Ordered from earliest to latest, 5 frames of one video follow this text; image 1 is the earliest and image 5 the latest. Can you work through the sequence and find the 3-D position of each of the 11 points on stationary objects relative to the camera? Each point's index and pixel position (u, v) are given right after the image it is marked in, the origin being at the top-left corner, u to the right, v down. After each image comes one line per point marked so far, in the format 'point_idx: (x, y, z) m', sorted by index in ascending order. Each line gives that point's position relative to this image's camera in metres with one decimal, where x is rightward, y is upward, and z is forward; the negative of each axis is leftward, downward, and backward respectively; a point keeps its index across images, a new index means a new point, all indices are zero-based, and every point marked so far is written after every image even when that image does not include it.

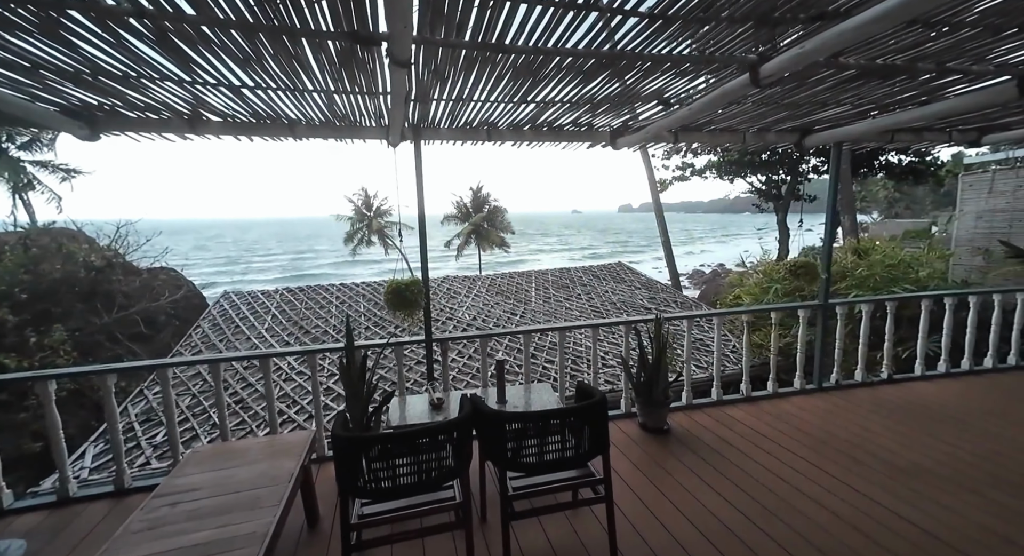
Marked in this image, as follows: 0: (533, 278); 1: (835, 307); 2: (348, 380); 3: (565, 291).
0: (+0.4, 0.0, +8.5) m
1: (+2.5, -0.2, +3.5) m
2: (-0.8, -0.5, +2.1) m
3: (+0.9, -0.3, +8.0) m
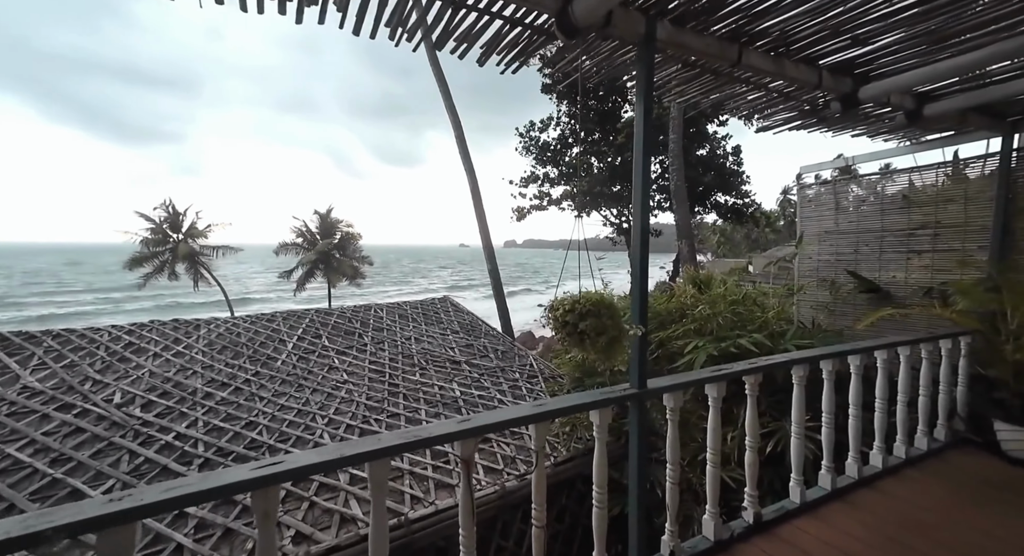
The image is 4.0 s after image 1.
0: (-2.7, -0.6, +6.0) m
1: (+0.6, -0.4, +1.7) m
2: (-2.2, -0.6, -0.4) m
3: (-2.1, -0.8, +5.7) m
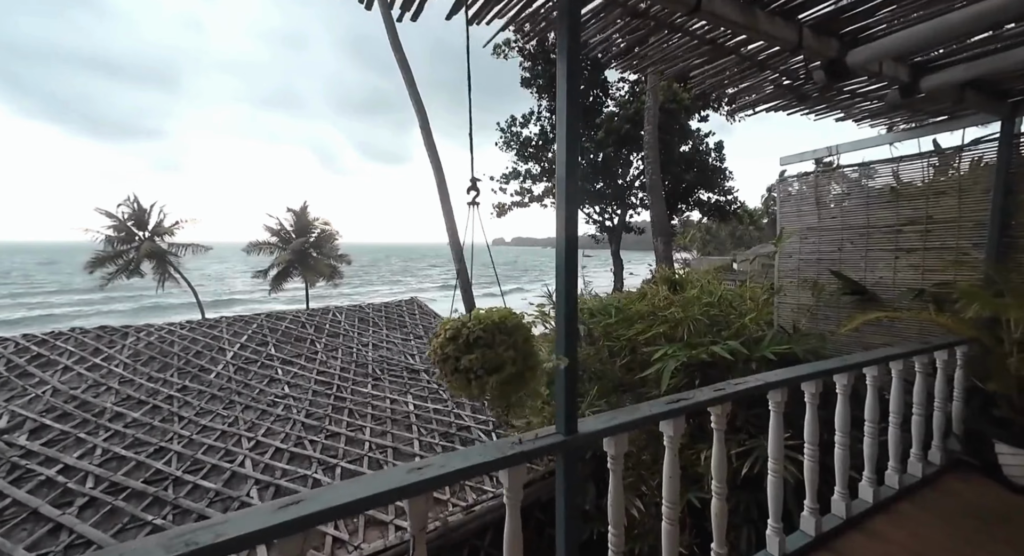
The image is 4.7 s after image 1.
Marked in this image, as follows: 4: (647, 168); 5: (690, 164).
0: (-3.2, -0.6, +5.6) m
1: (+0.3, -0.5, +1.3) m
2: (-2.4, -0.6, -0.9) m
3: (-2.5, -0.8, +5.2) m
4: (+2.1, +1.7, +7.0) m
5: (+4.5, +2.9, +11.5) m
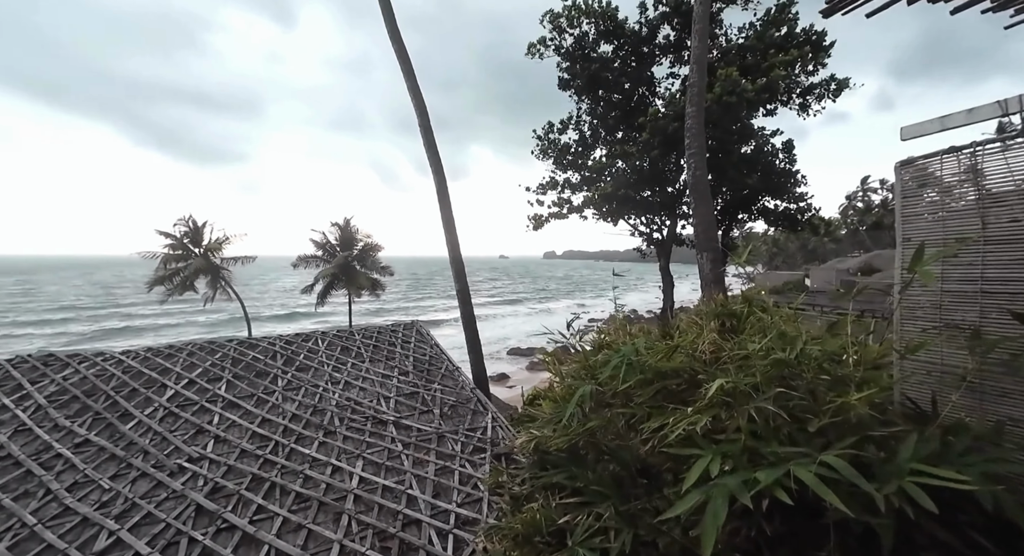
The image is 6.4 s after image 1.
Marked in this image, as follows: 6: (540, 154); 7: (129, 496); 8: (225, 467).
0: (-3.1, -0.9, +4.7) m
1: (-0.2, -0.6, +0.2) m
2: (-3.1, -0.7, -1.8) m
3: (-2.5, -1.1, +4.3) m
4: (+2.2, +1.4, +5.6) m
5: (+5.2, +2.4, +9.9) m
6: (+0.7, +3.3, +12.2) m
7: (-2.4, -1.4, +3.0) m
8: (-2.0, -1.4, +3.3) m
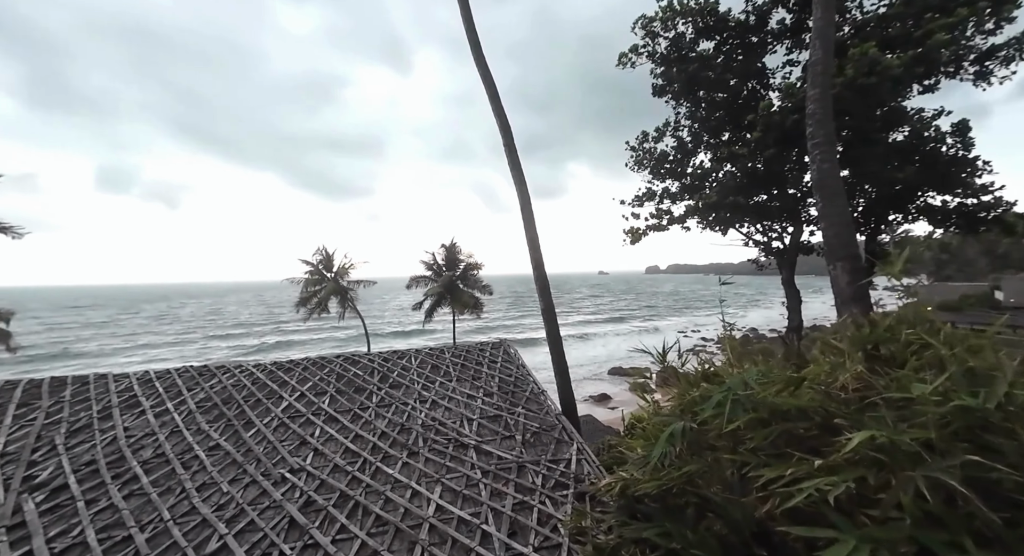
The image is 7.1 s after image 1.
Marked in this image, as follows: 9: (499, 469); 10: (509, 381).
0: (-2.2, -1.1, +5.0) m
1: (-0.4, -0.6, -0.1) m
2: (-3.7, -0.7, -1.3) m
3: (-1.7, -1.2, +4.5) m
4: (+3.2, +1.3, +4.7) m
5: (+7.0, +2.2, +8.3) m
6: (+3.2, +2.9, +11.6) m
7: (-1.9, -1.5, +3.1) m
8: (-1.4, -1.5, +3.4) m
9: (-0.1, -1.5, +3.5) m
10: (0.0, -1.1, +5.2) m
